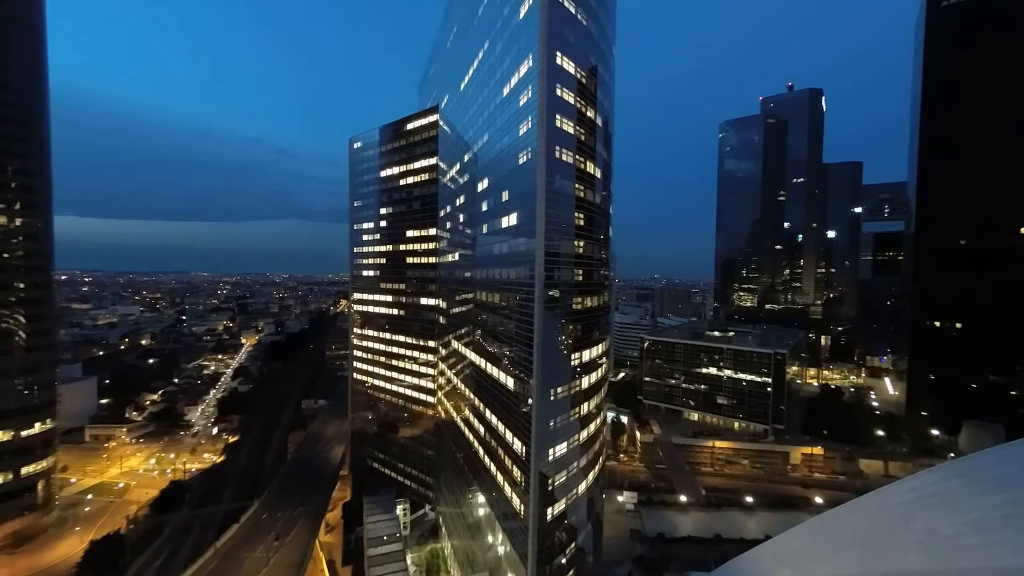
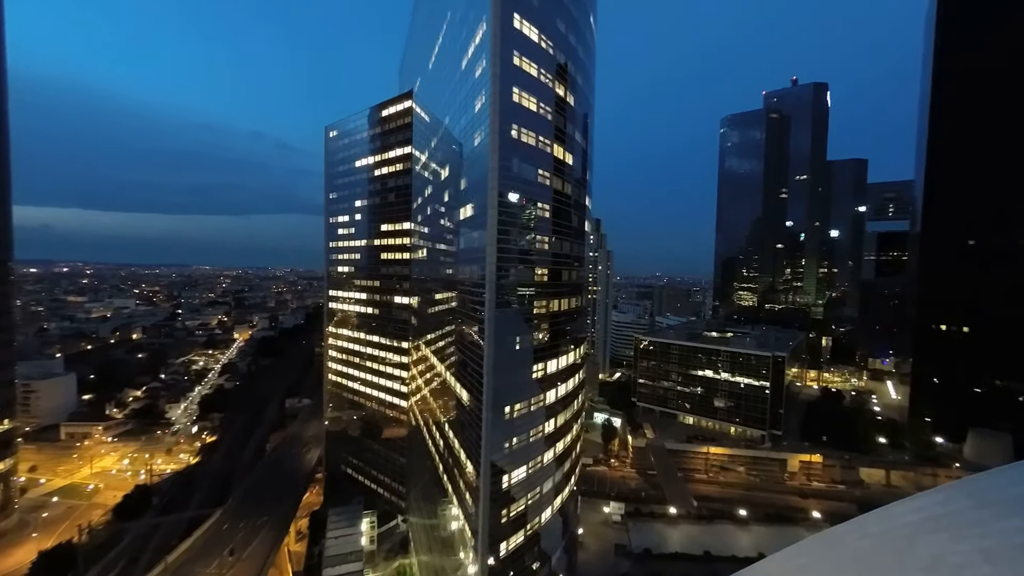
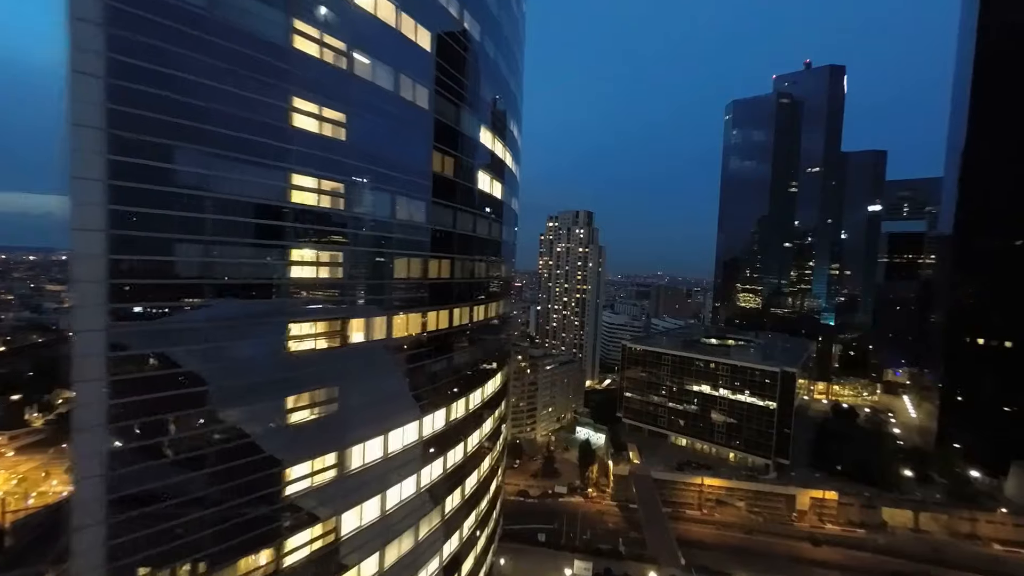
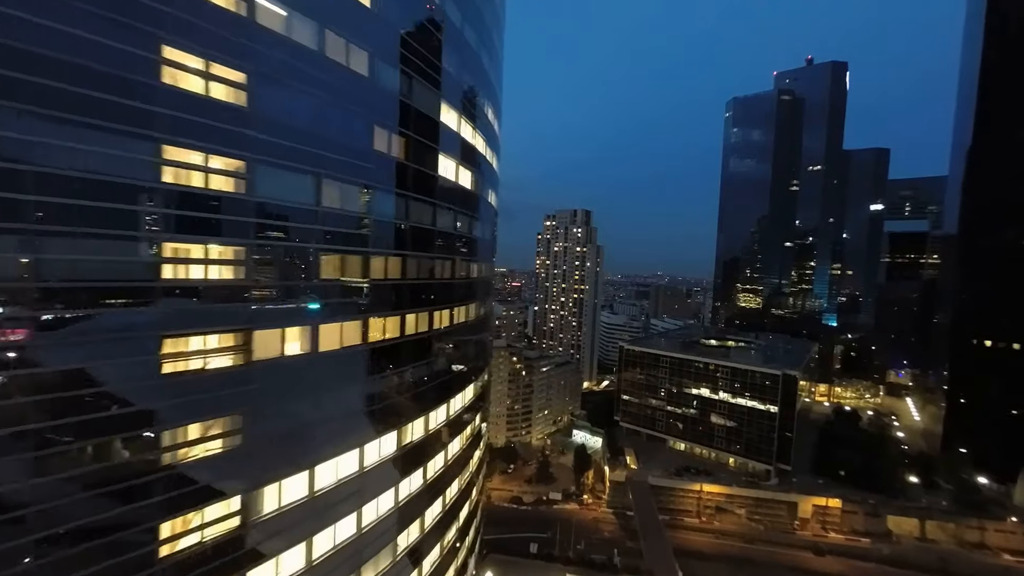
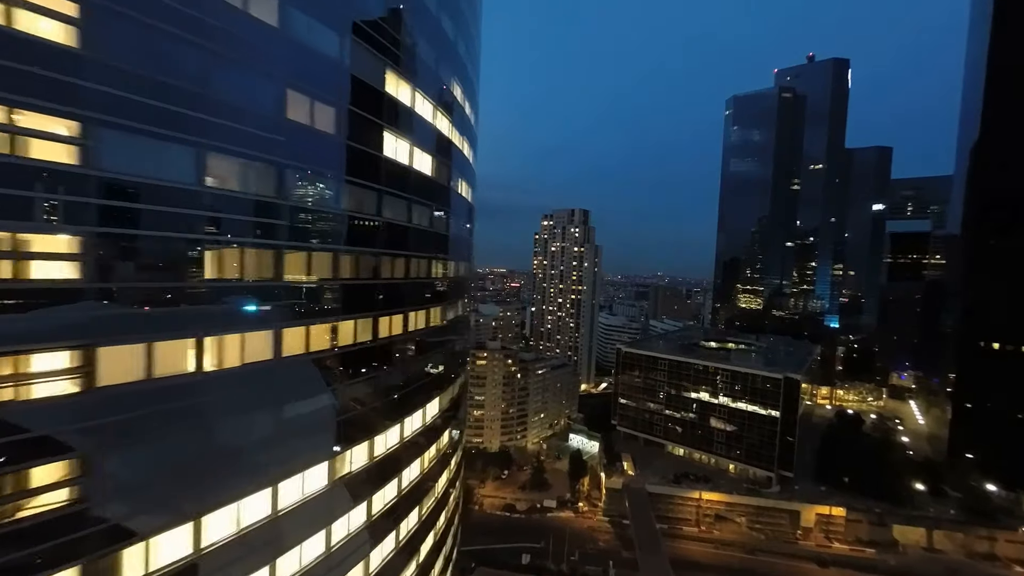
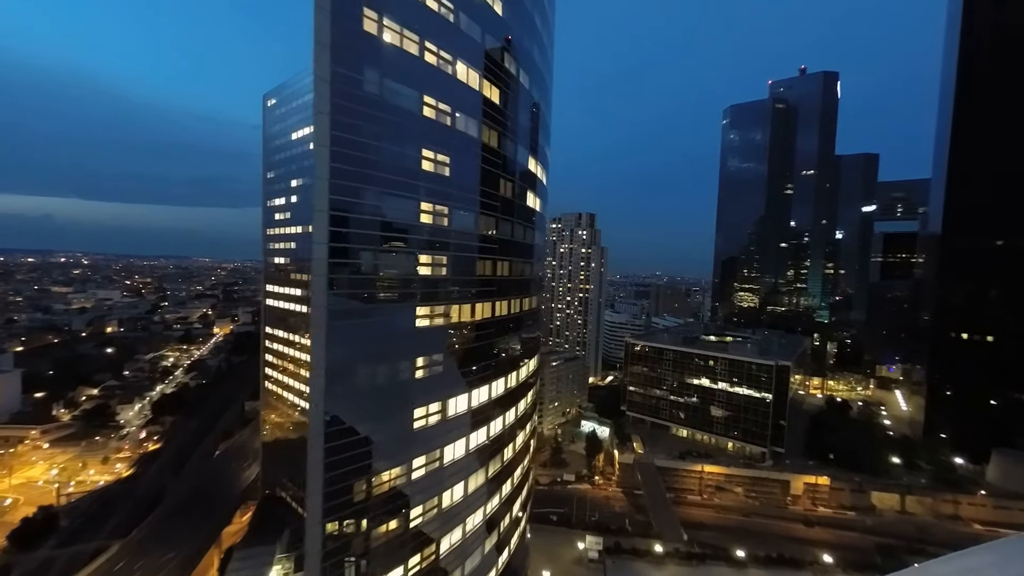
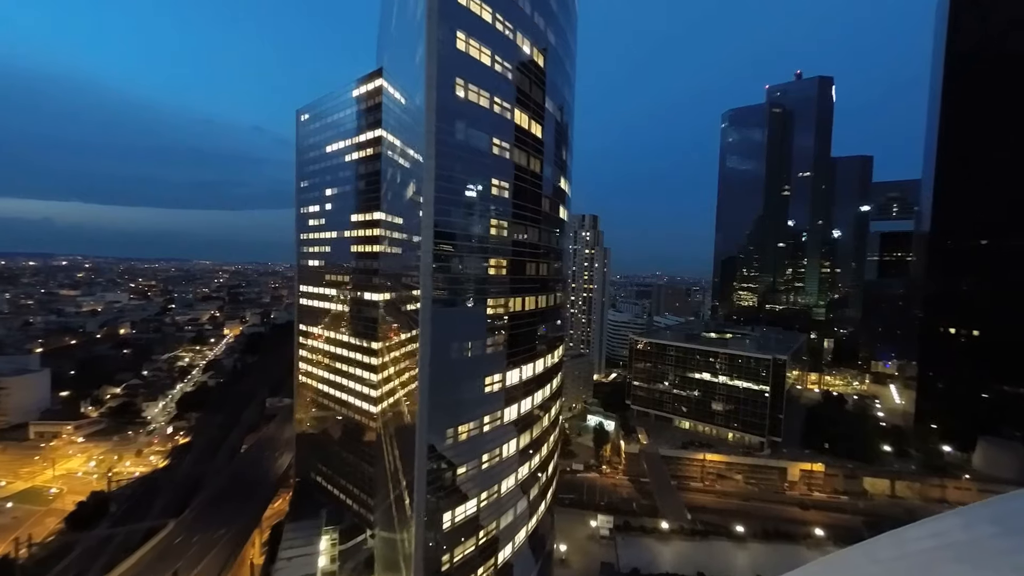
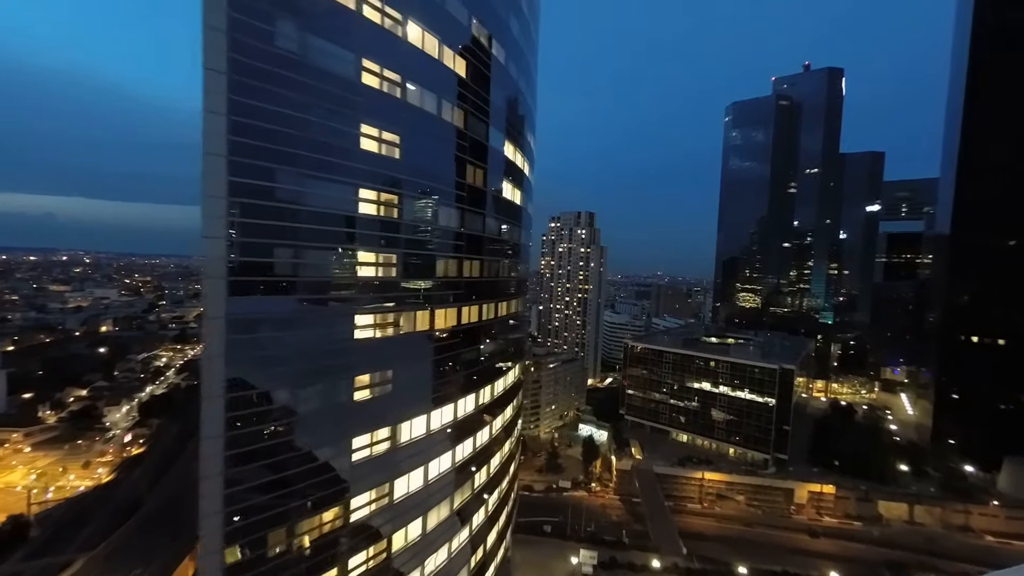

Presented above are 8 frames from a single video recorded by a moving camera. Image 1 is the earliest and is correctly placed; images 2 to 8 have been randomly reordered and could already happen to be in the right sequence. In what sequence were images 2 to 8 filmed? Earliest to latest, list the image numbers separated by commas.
2, 7, 6, 8, 3, 4, 5
